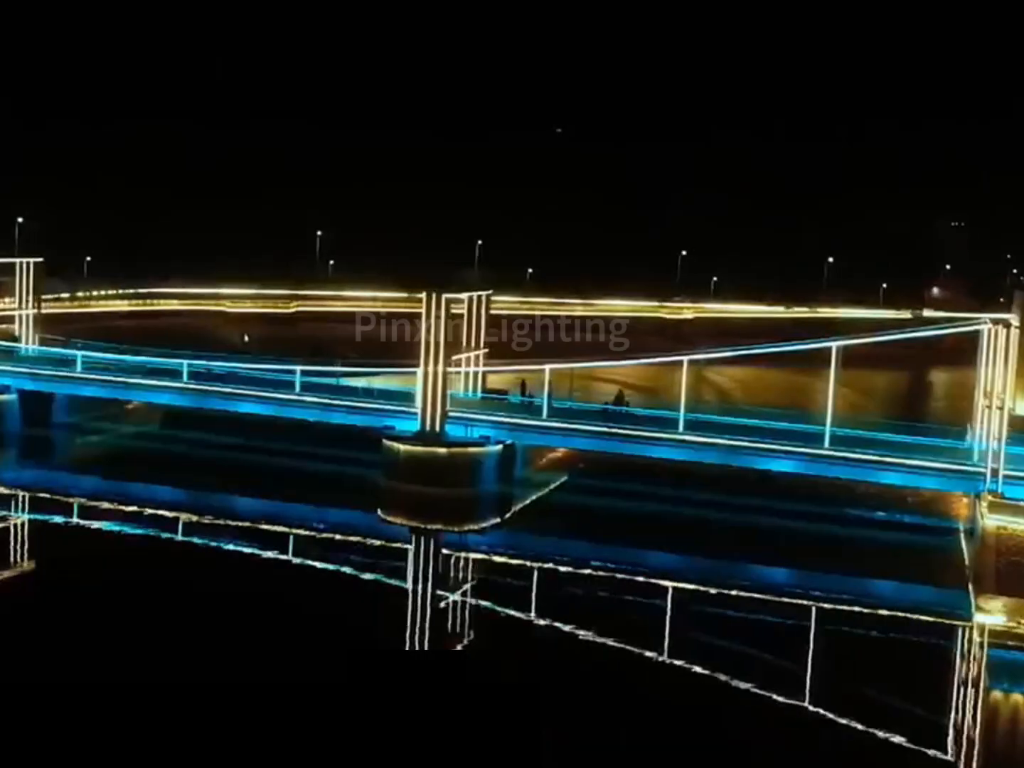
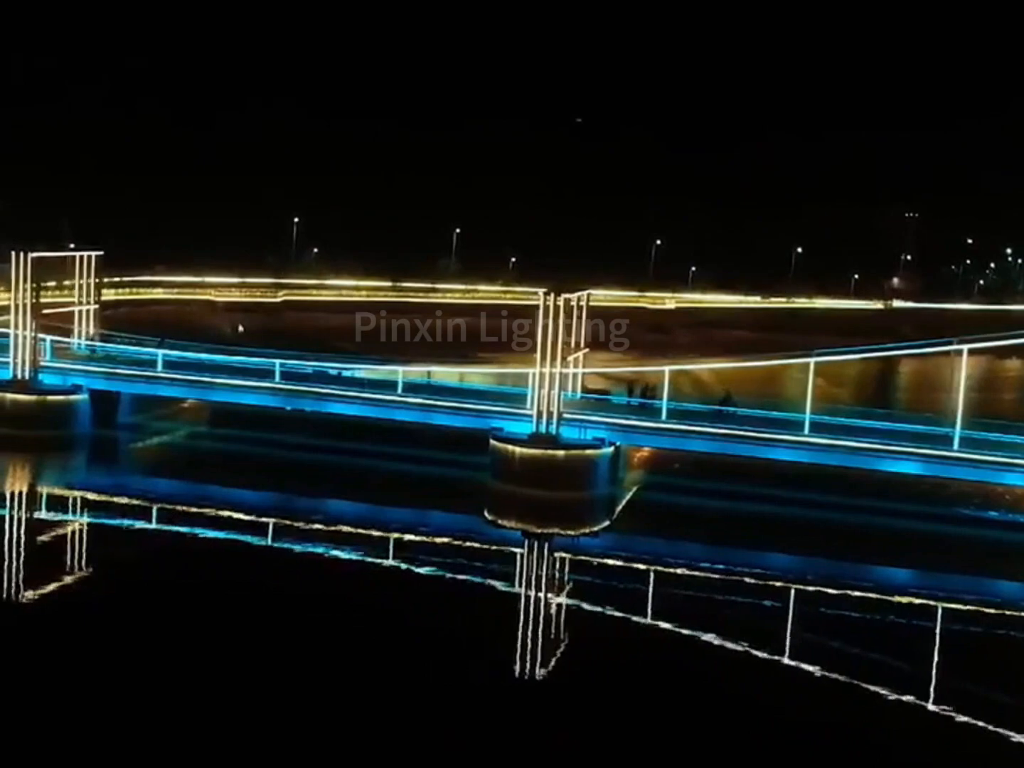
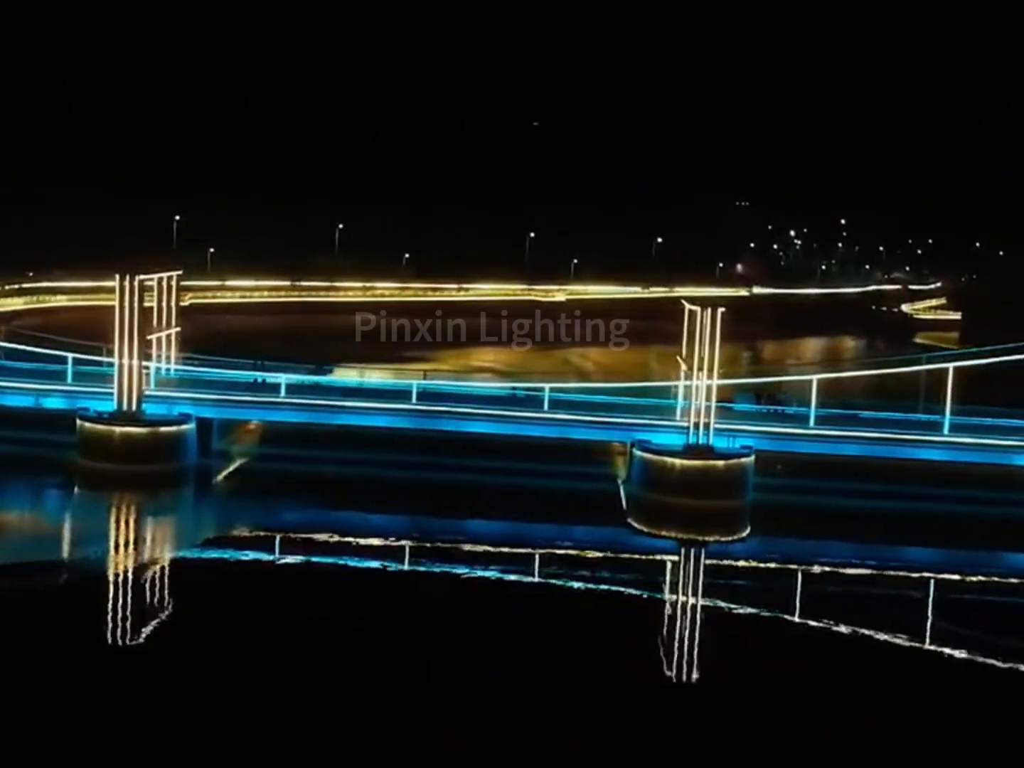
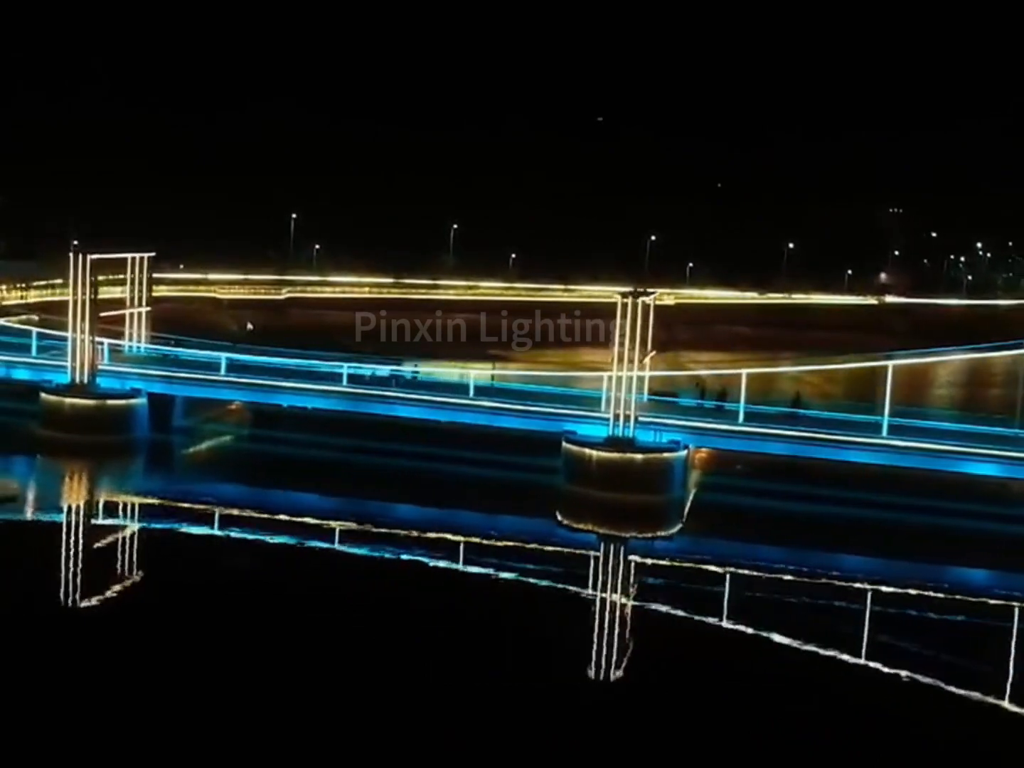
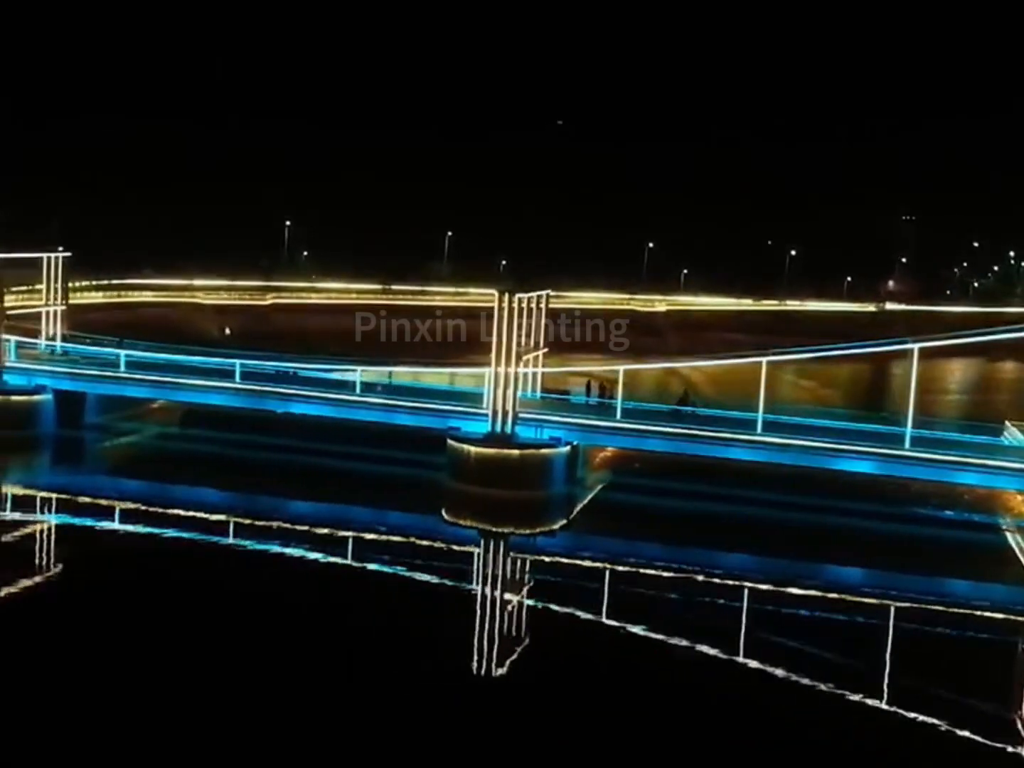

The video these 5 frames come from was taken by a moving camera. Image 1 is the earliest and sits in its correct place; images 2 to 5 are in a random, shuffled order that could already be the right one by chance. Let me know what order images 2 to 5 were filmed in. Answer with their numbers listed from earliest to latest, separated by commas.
5, 2, 4, 3
